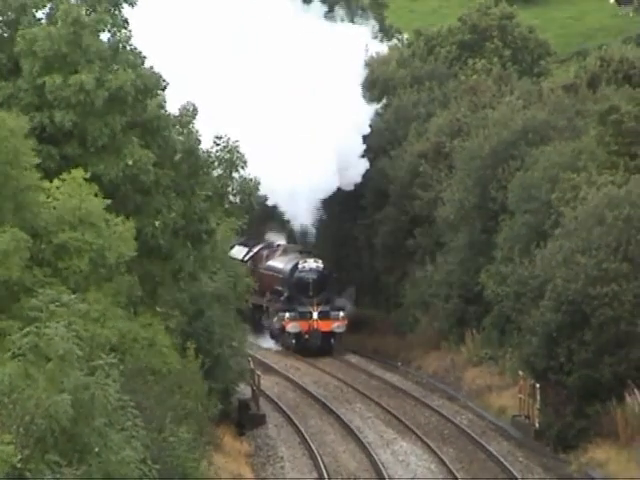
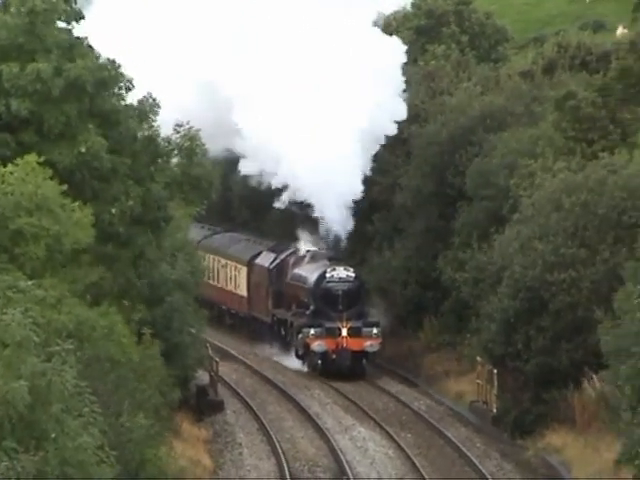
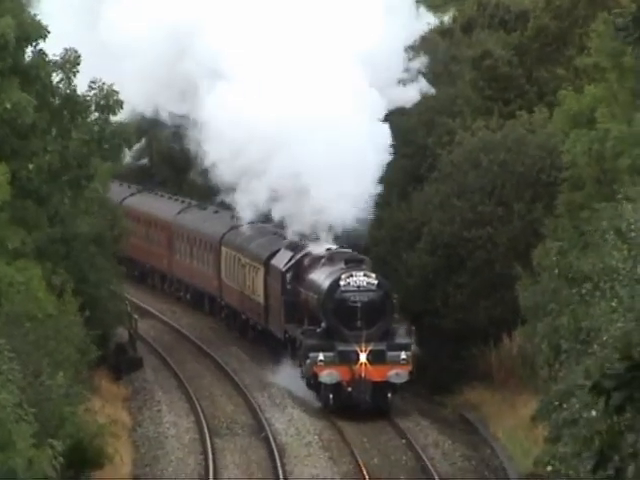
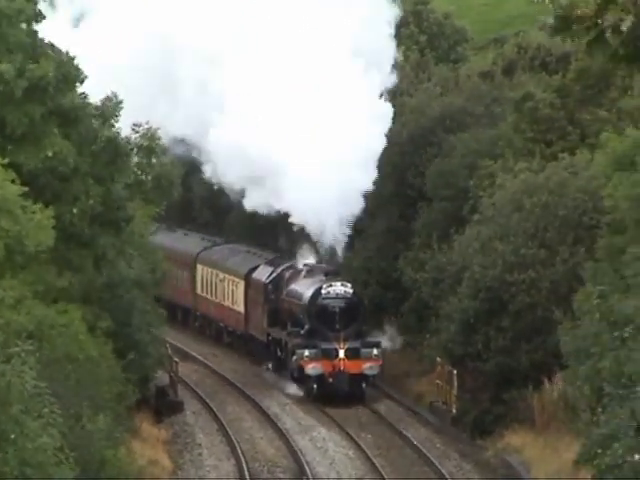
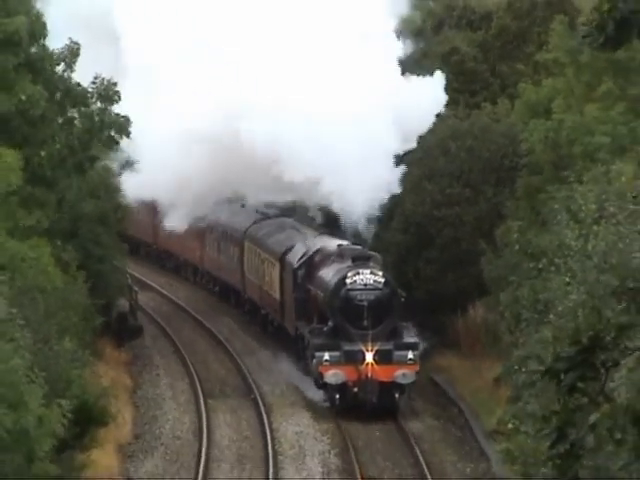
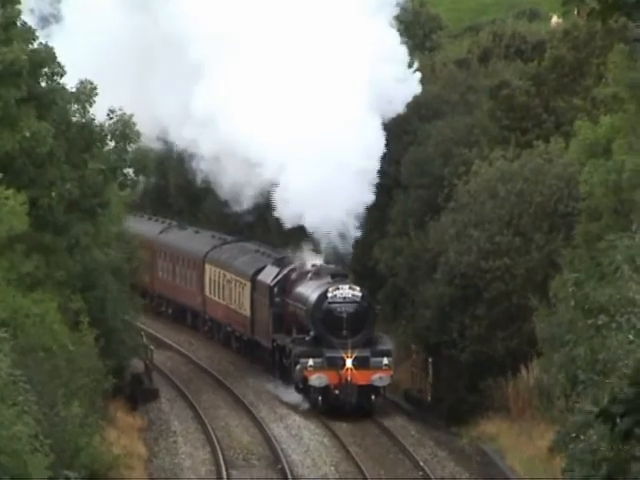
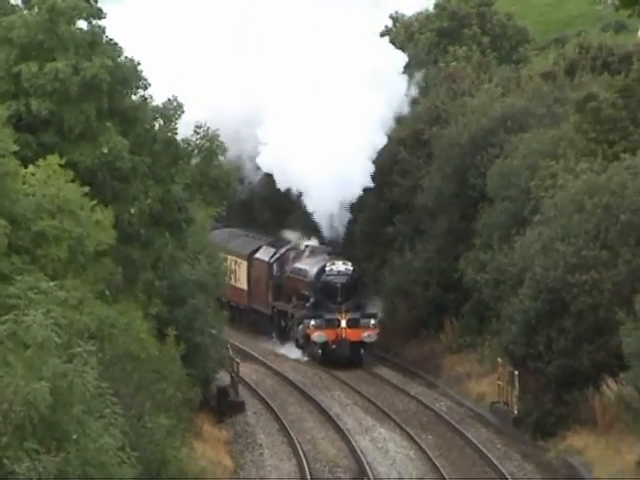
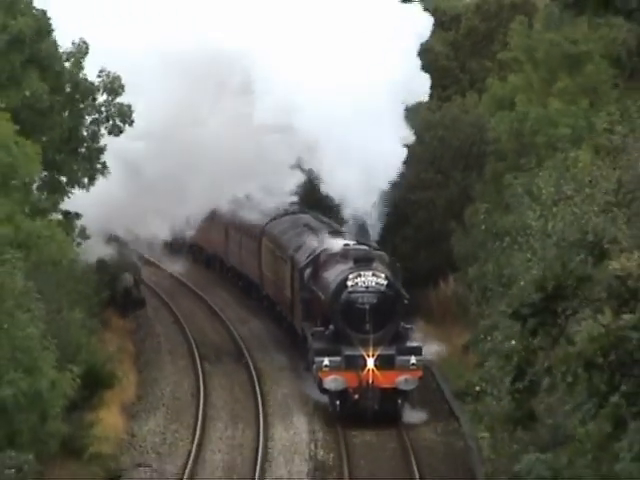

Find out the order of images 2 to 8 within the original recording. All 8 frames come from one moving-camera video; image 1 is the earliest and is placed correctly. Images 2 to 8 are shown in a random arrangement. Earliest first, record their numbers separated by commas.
7, 2, 4, 6, 3, 5, 8
